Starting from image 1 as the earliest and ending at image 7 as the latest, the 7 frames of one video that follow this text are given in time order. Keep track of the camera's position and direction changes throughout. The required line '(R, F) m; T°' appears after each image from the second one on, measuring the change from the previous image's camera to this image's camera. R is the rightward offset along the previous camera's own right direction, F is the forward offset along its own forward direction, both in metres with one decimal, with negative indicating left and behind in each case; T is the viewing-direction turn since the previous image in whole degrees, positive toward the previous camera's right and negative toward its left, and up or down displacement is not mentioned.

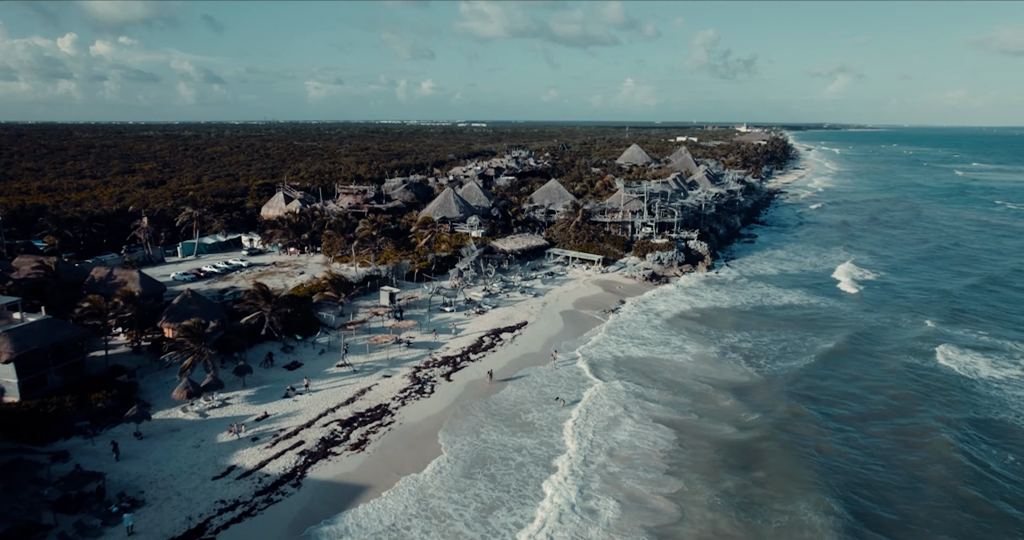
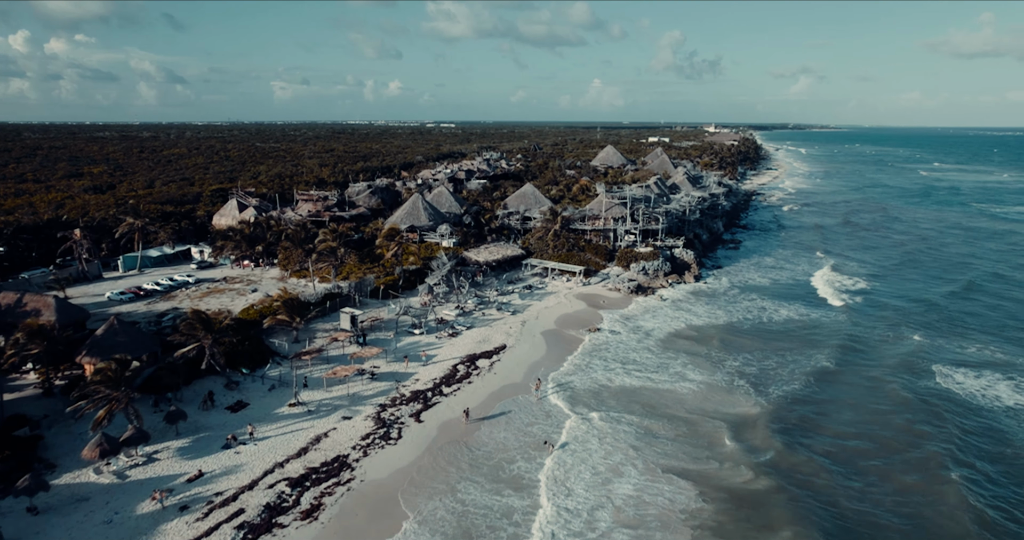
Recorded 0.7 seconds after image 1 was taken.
(-0.3, +3.3) m; +3°
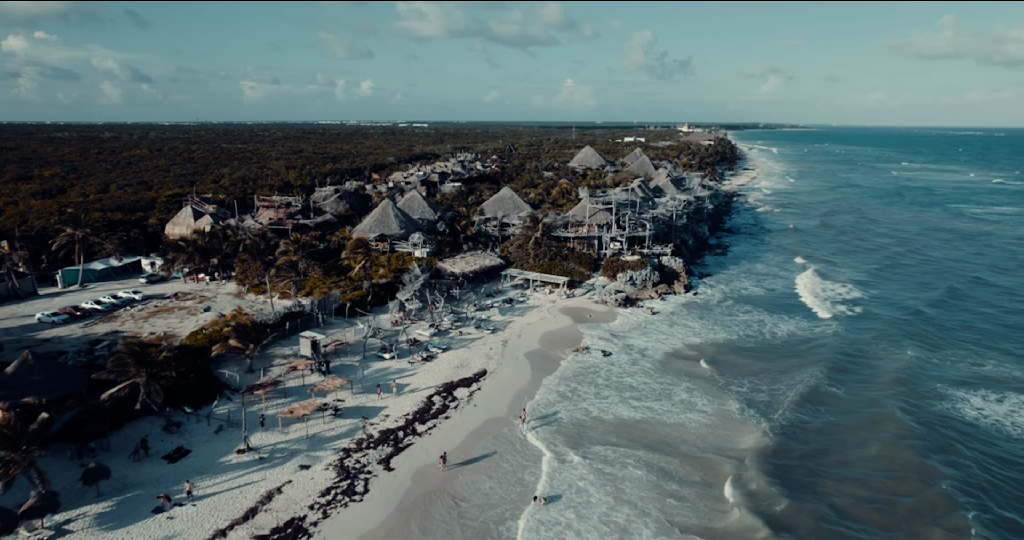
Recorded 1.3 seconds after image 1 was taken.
(-0.2, +2.9) m; +2°
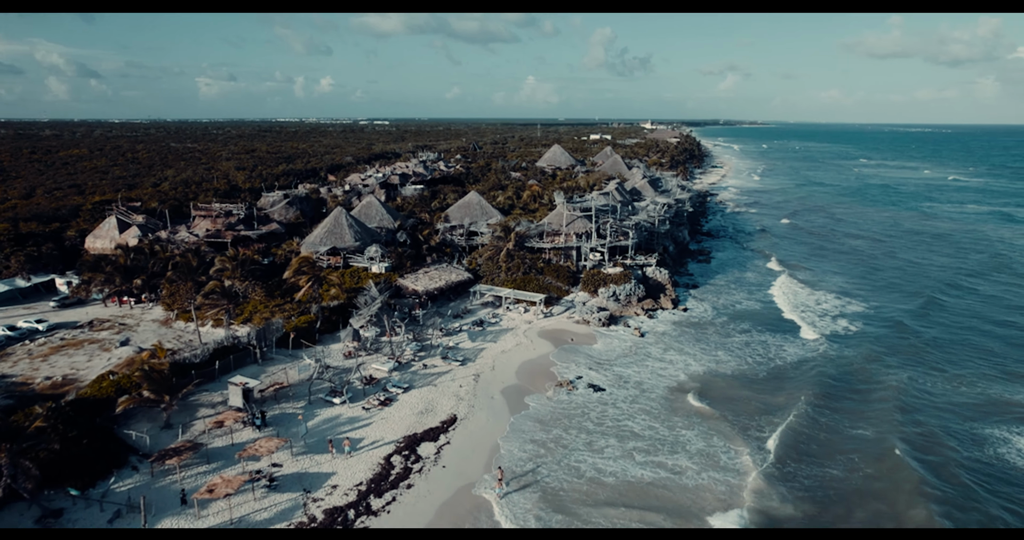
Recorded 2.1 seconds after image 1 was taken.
(-0.3, +4.2) m; +3°
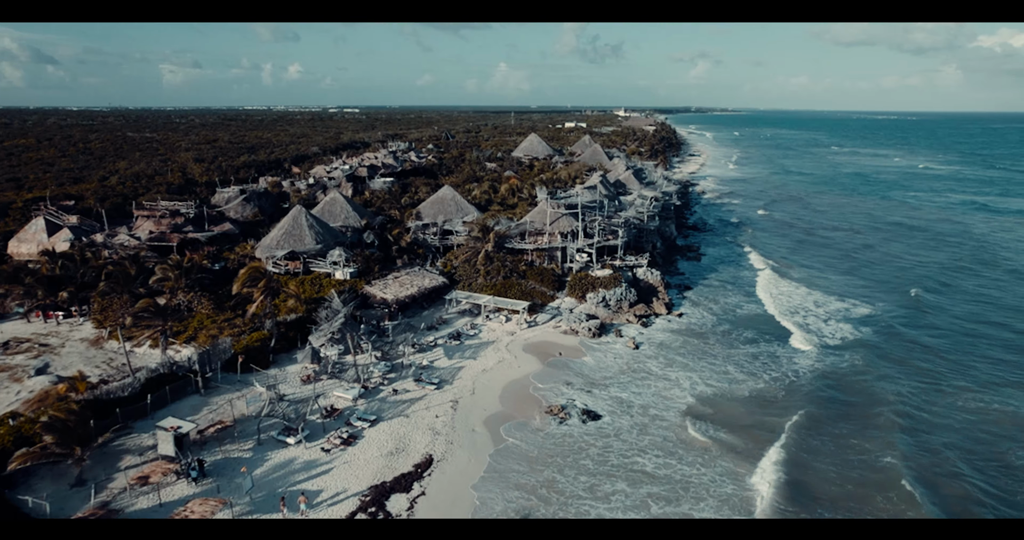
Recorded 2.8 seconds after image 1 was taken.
(-0.3, +3.3) m; +2°
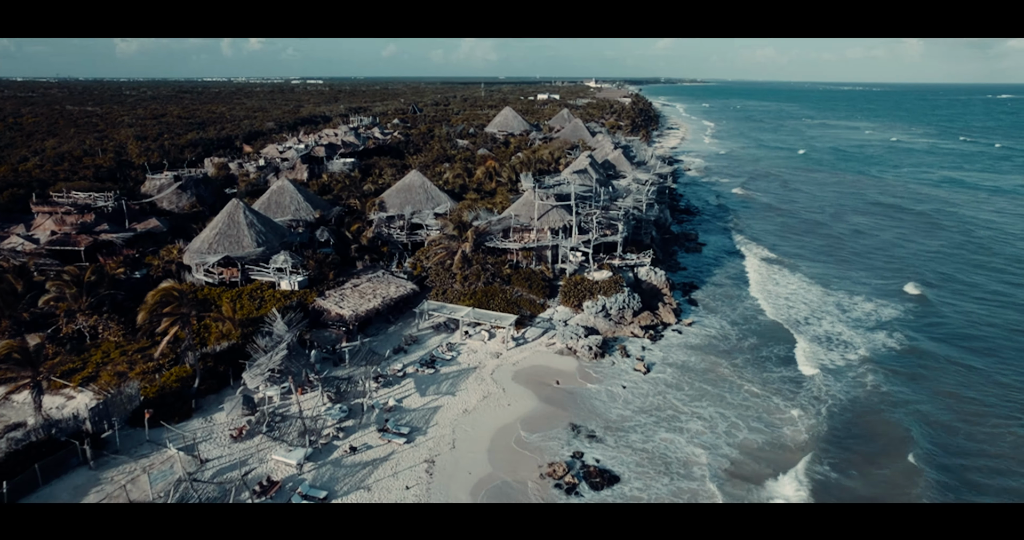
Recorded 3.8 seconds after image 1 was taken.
(-0.5, +5.3) m; +3°
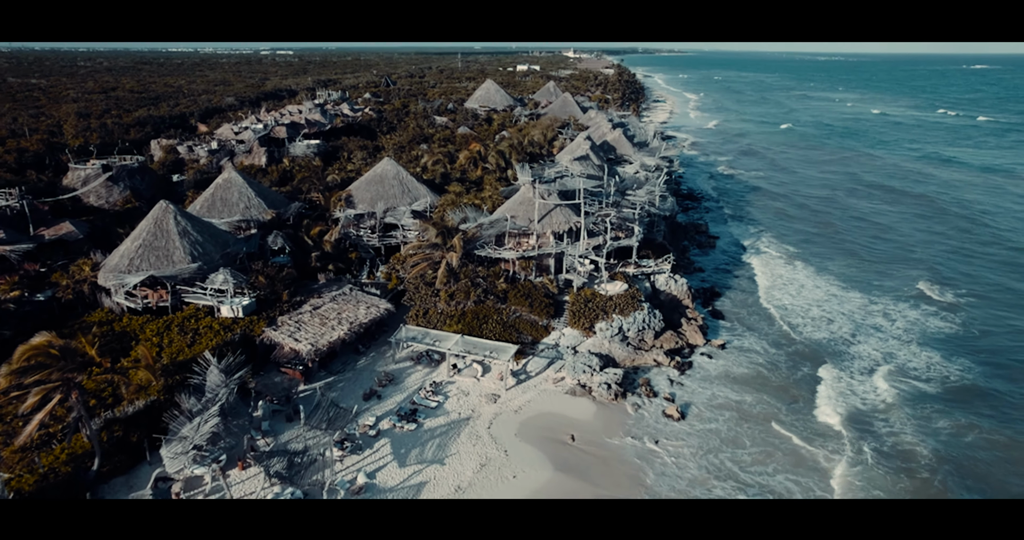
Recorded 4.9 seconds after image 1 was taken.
(-0.7, +5.1) m; +2°
